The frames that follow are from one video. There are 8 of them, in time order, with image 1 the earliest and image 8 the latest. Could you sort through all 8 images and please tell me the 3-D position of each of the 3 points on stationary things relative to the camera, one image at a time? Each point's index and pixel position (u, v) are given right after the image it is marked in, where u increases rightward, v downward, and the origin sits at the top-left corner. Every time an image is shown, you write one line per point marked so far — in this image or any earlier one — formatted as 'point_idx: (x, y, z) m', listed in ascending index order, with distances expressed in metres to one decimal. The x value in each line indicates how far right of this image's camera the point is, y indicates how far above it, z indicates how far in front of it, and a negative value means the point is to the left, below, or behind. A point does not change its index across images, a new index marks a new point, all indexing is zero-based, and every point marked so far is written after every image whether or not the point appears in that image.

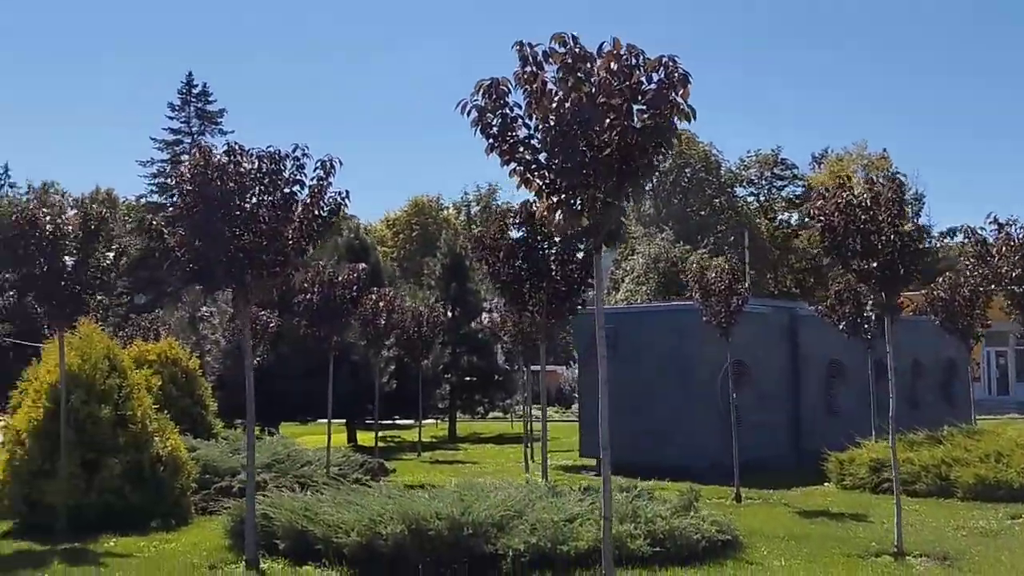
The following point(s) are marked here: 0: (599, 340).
0: (+0.6, -0.4, +6.7) m
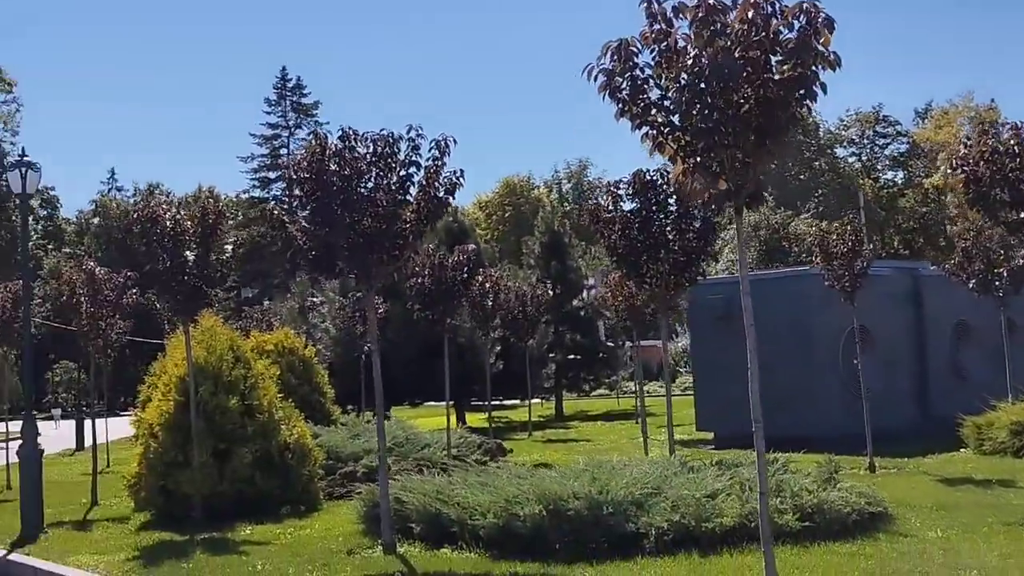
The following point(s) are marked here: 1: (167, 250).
0: (+1.5, -0.1, +6.4) m
1: (-4.4, +0.5, +12.7) m
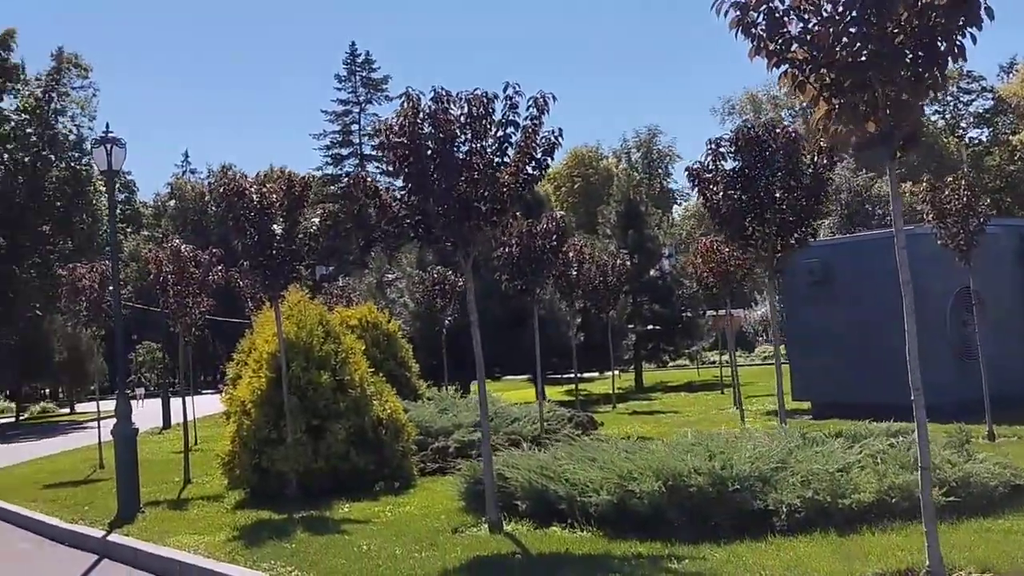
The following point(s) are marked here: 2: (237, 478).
0: (+2.2, +0.1, +5.7) m
1: (-3.2, +0.8, +12.5) m
2: (-3.5, -2.4, +12.7) m
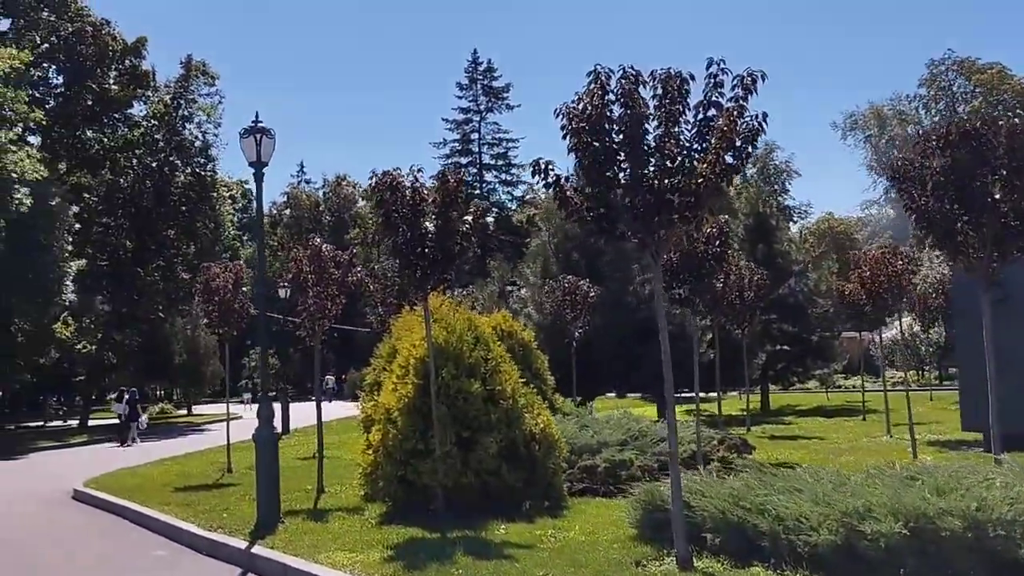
0: (+3.5, +0.1, +4.5) m
1: (-1.2, +0.8, +11.7) m
2: (-1.6, -2.4, +11.9) m
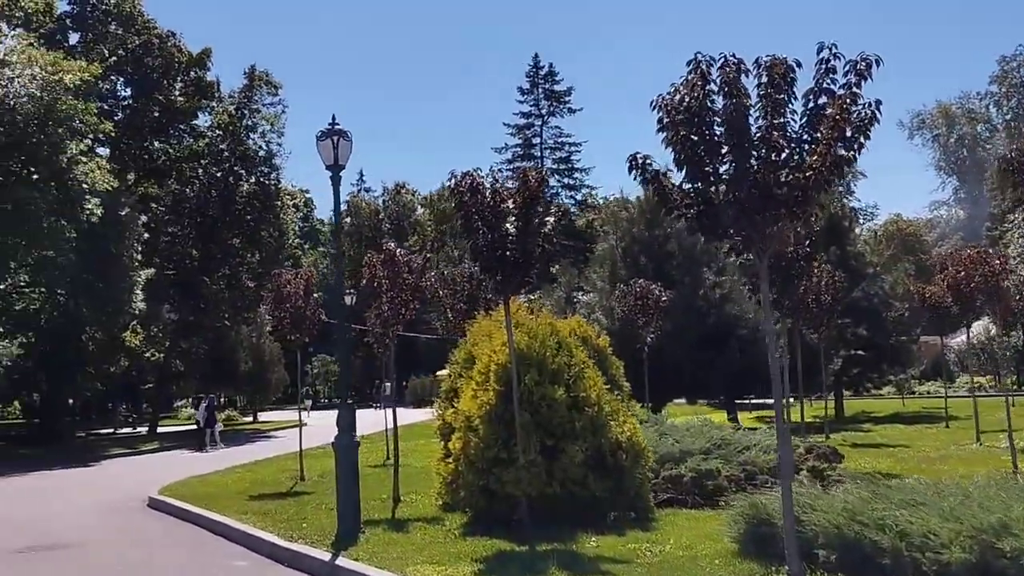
0: (+4.0, +0.2, +3.9) m
1: (-0.3, +0.7, +11.4) m
2: (-0.6, -2.4, +11.5) m
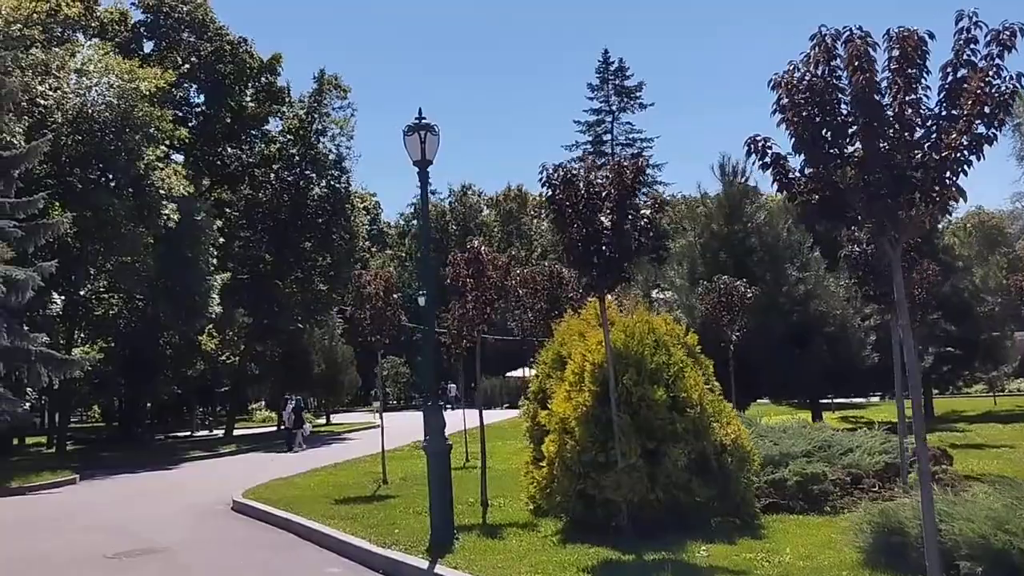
0: (+4.6, +0.3, +3.2) m
1: (+0.7, +0.8, +10.9) m
2: (+0.5, -2.4, +11.1) m
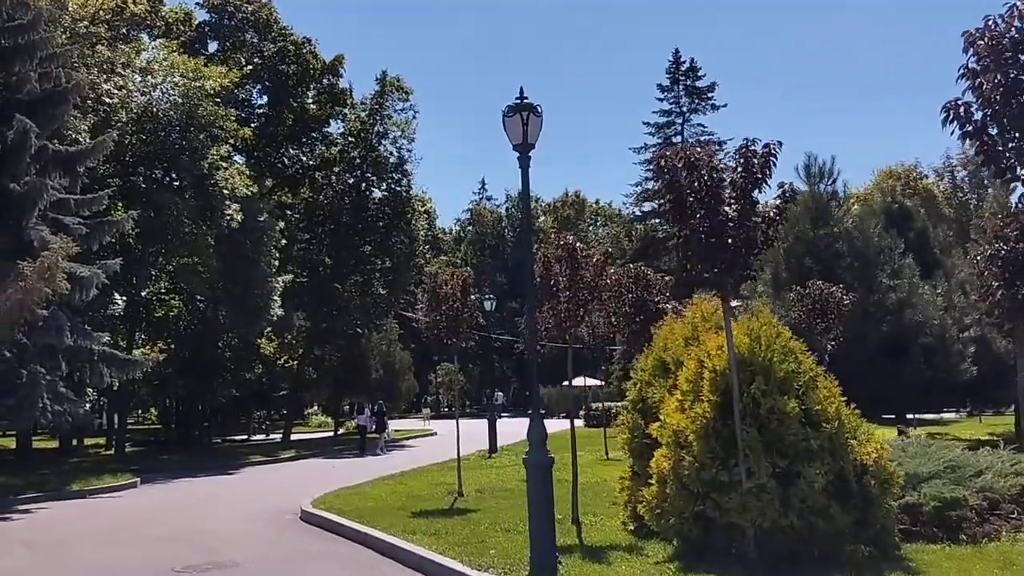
0: (+5.3, +0.3, +1.9) m
1: (+1.9, +0.8, +9.8) m
2: (+1.6, -2.4, +10.0) m
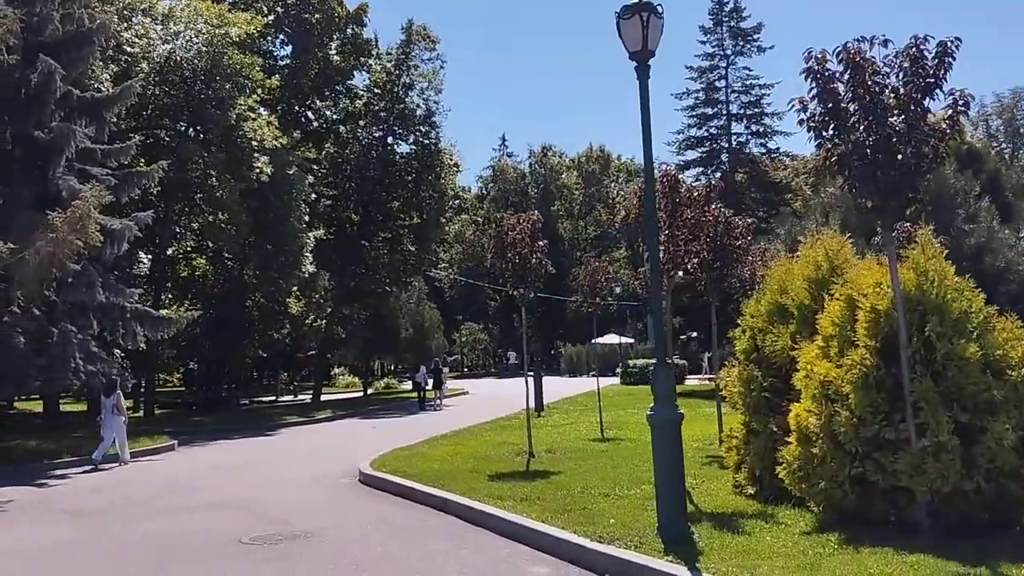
0: (+6.2, +0.6, +0.4) m
1: (+2.9, +1.4, +8.3) m
2: (+2.7, -1.8, +8.6) m
